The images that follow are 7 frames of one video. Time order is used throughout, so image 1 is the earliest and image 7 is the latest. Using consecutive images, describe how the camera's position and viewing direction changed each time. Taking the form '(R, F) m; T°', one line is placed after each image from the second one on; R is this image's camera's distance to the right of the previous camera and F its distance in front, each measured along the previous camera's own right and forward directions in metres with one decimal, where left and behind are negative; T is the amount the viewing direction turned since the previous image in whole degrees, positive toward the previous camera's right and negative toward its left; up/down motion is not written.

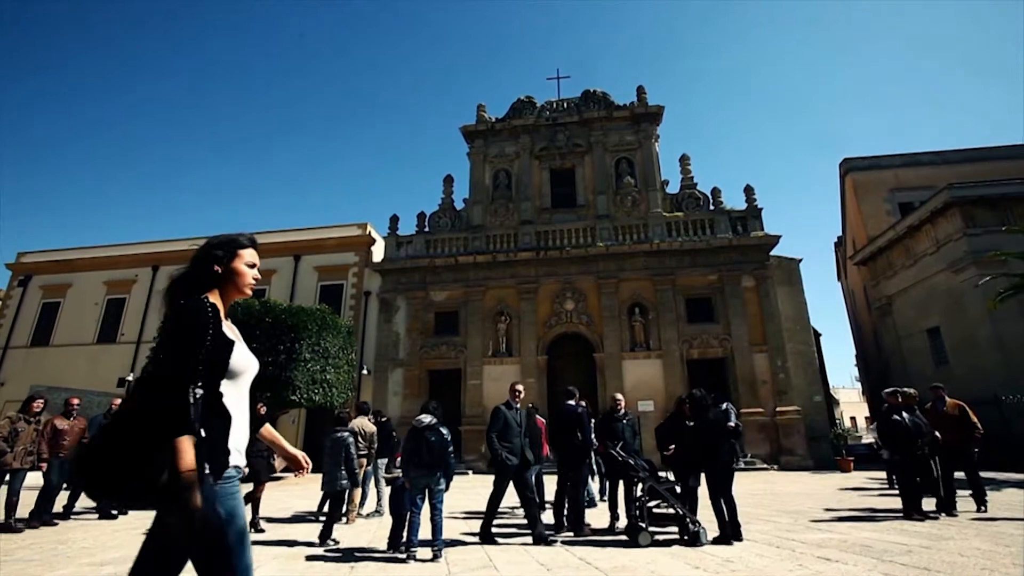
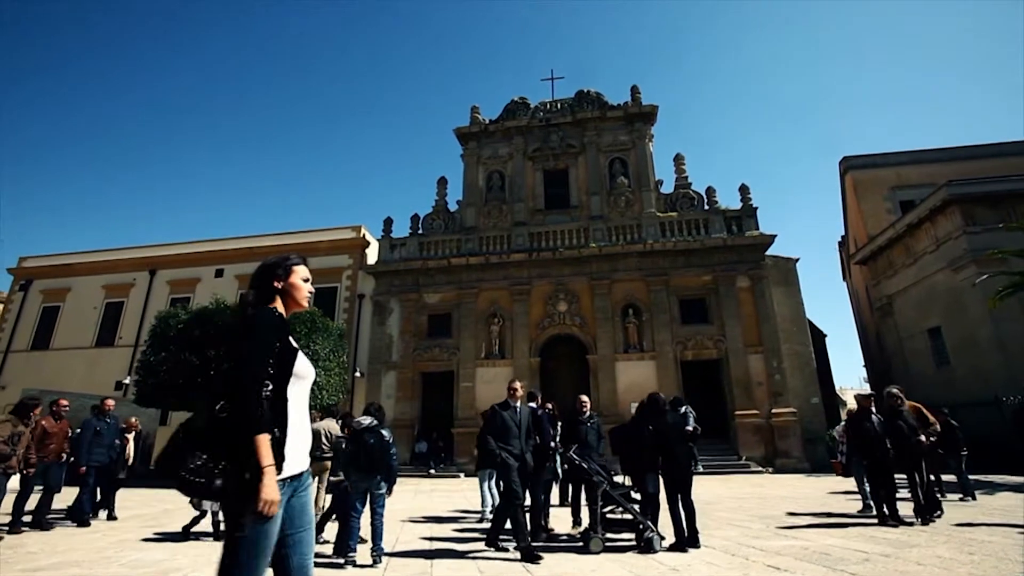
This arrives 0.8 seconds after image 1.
(+0.6, +0.1) m; -1°
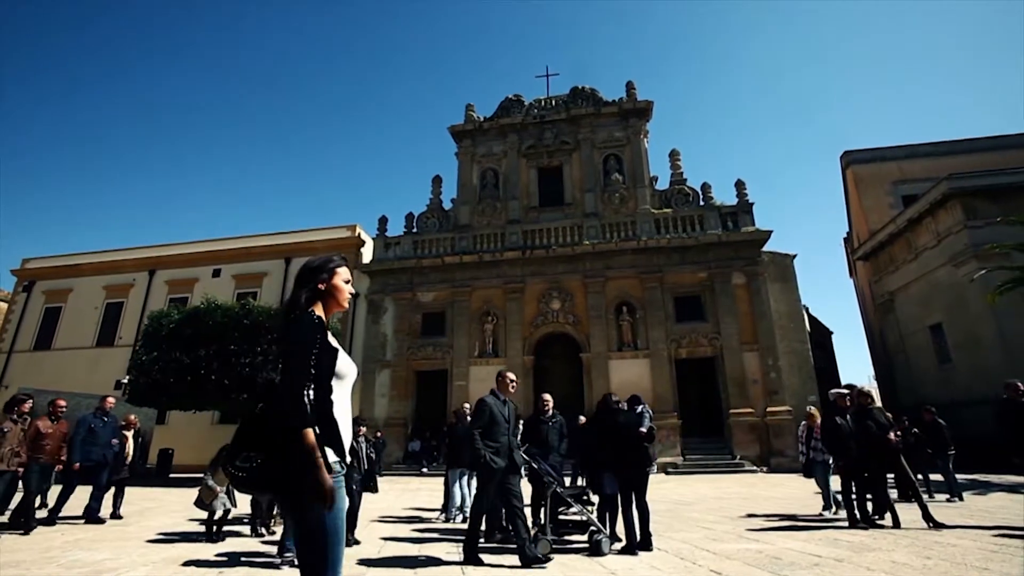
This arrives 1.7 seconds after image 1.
(+0.6, +0.1) m; -1°
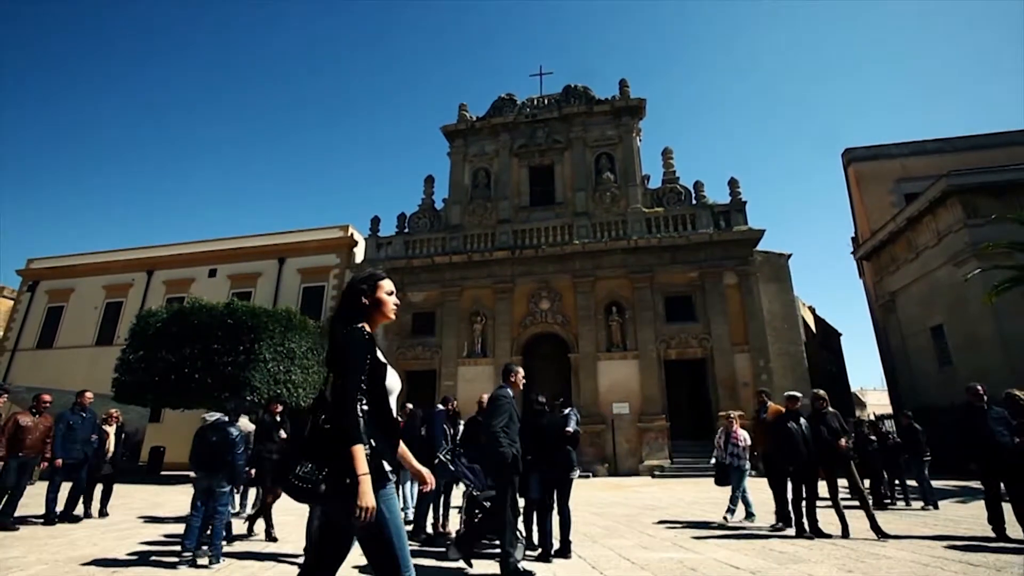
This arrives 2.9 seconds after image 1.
(+0.9, +0.1) m; -2°
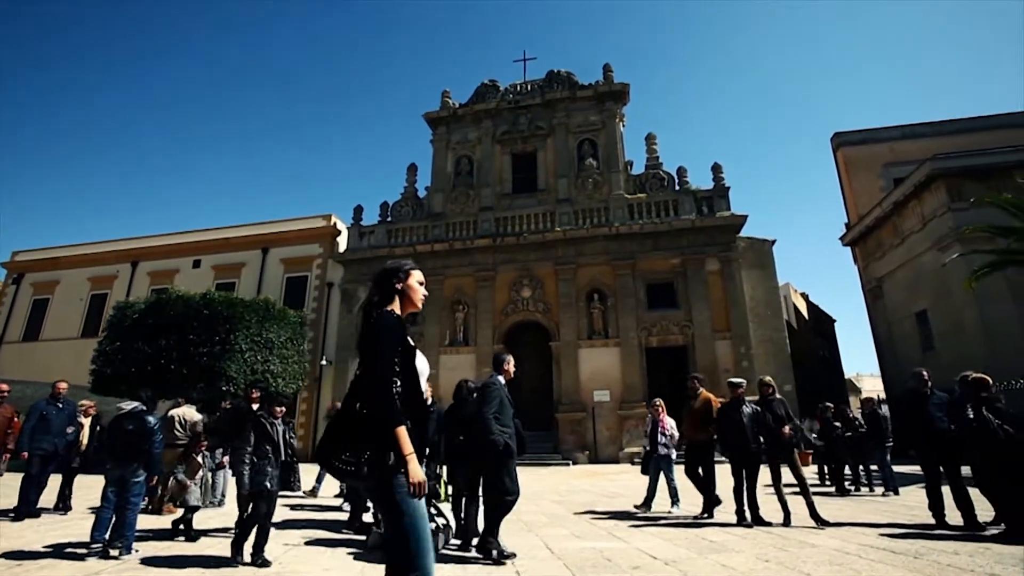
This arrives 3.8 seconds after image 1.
(+0.7, +0.1) m; 0°
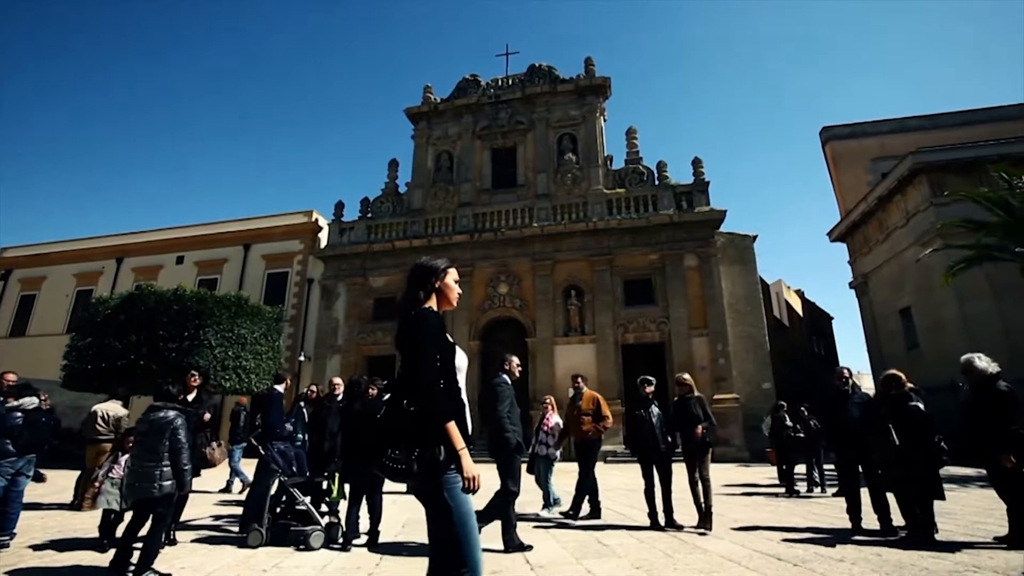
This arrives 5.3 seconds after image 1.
(+1.0, +0.2) m; -1°
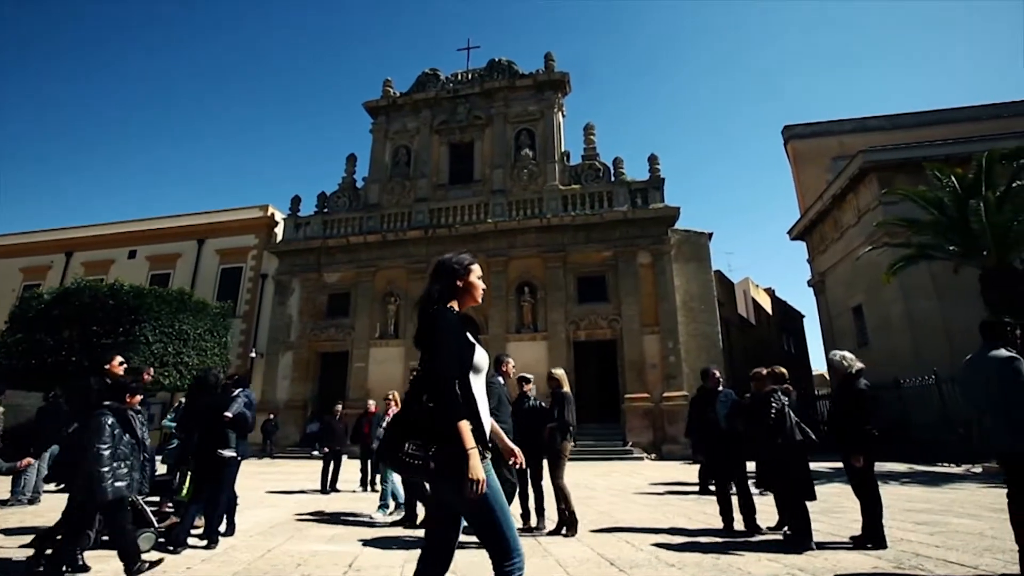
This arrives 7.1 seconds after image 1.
(+1.2, +0.2) m; +1°
